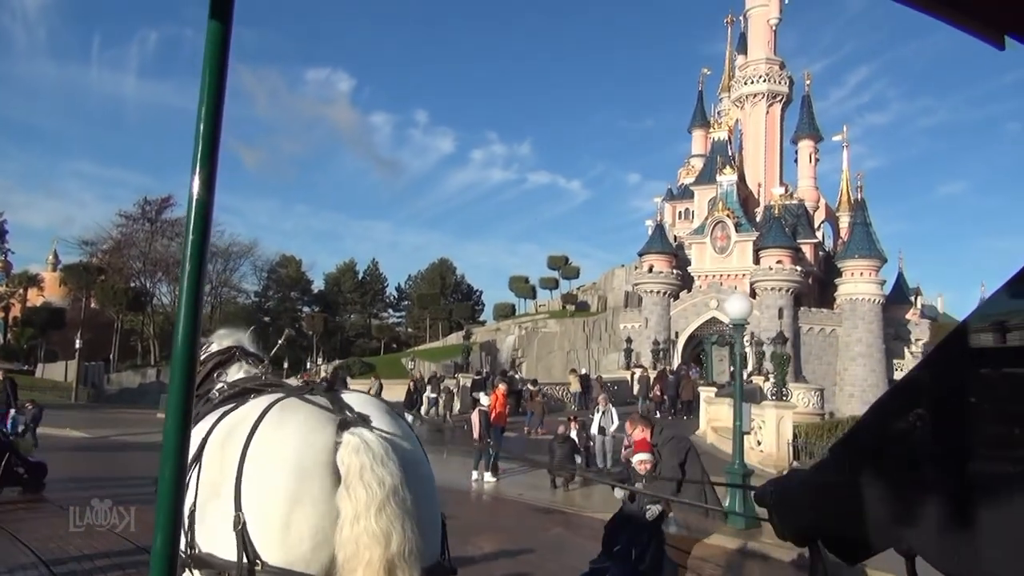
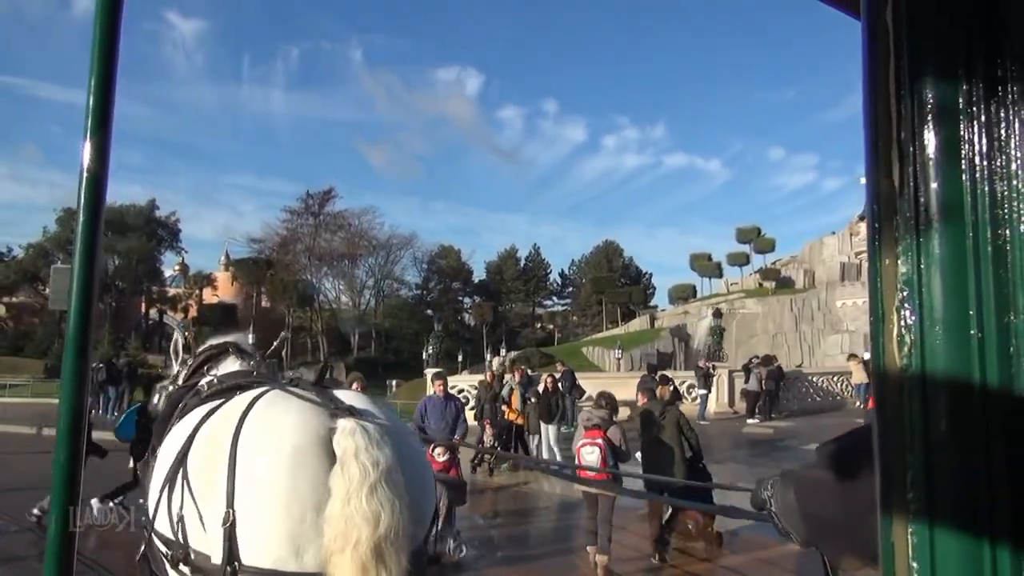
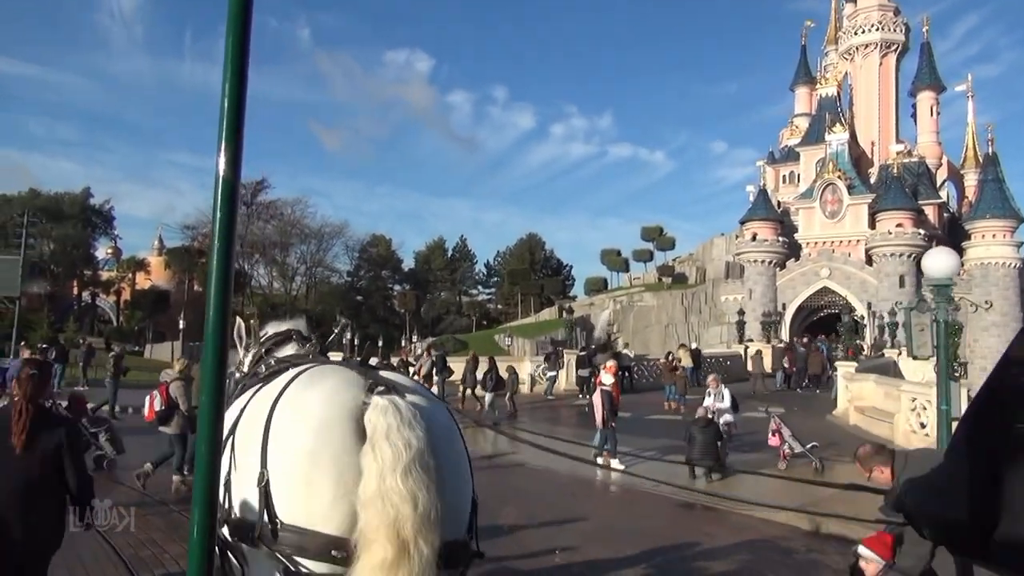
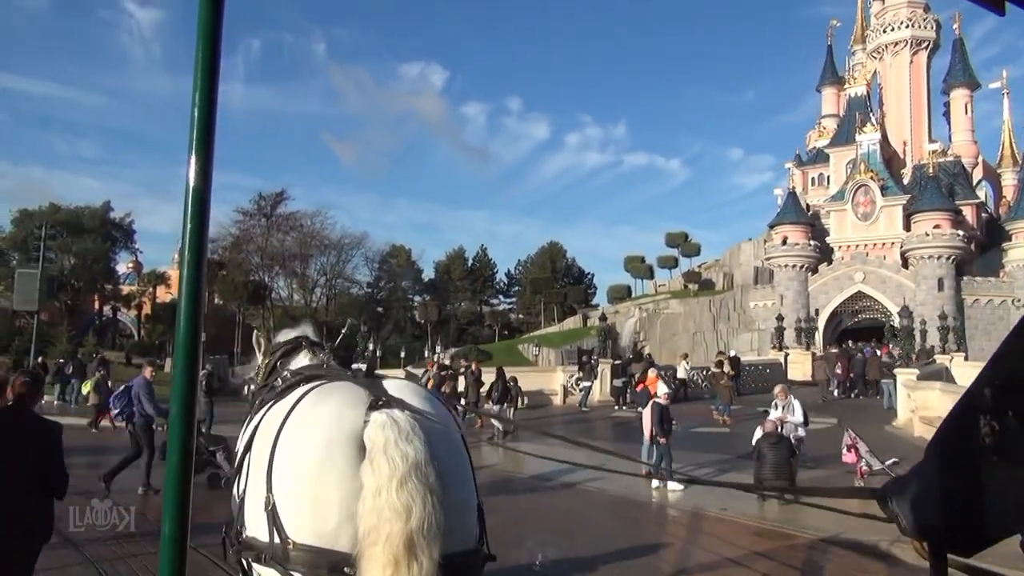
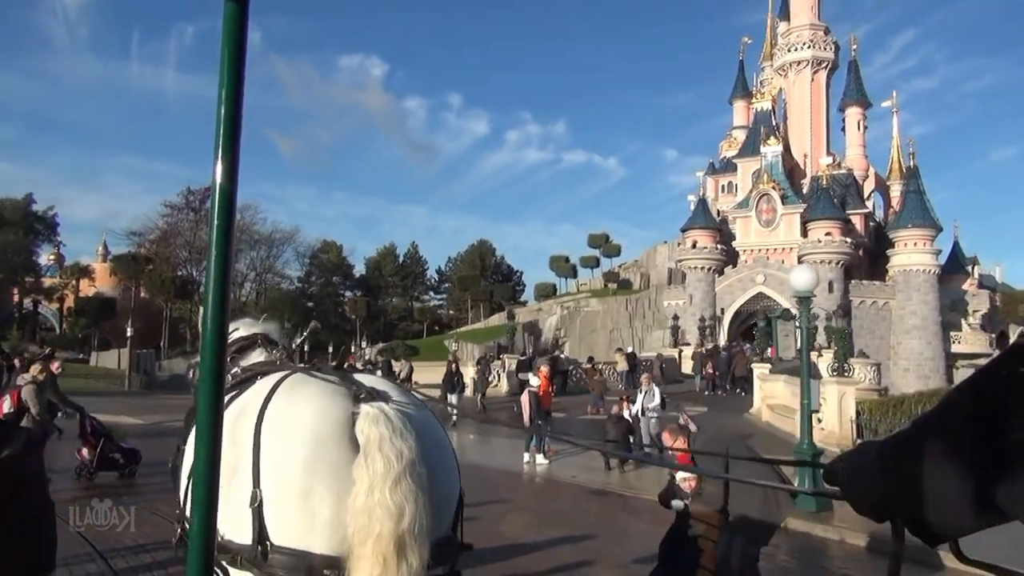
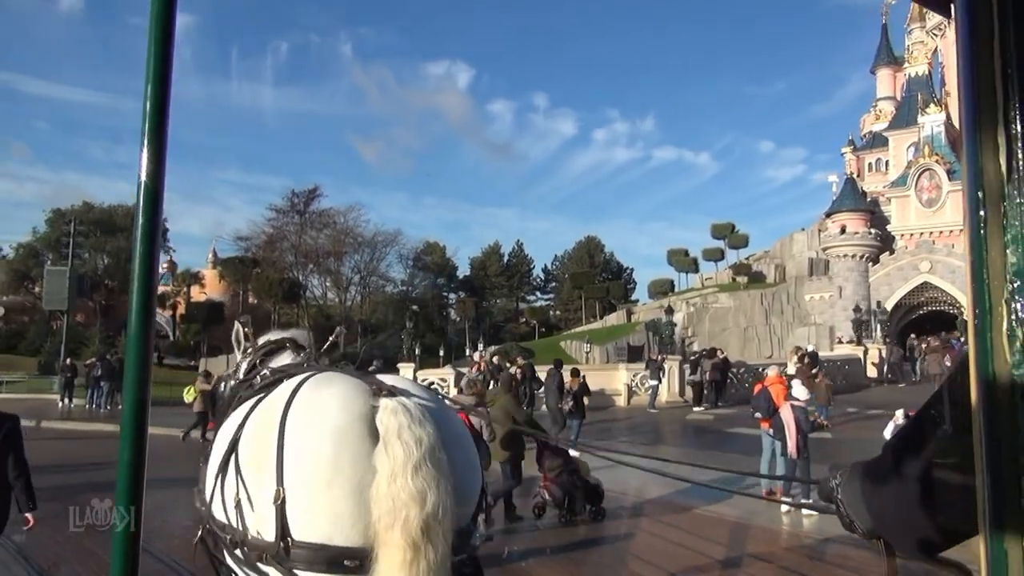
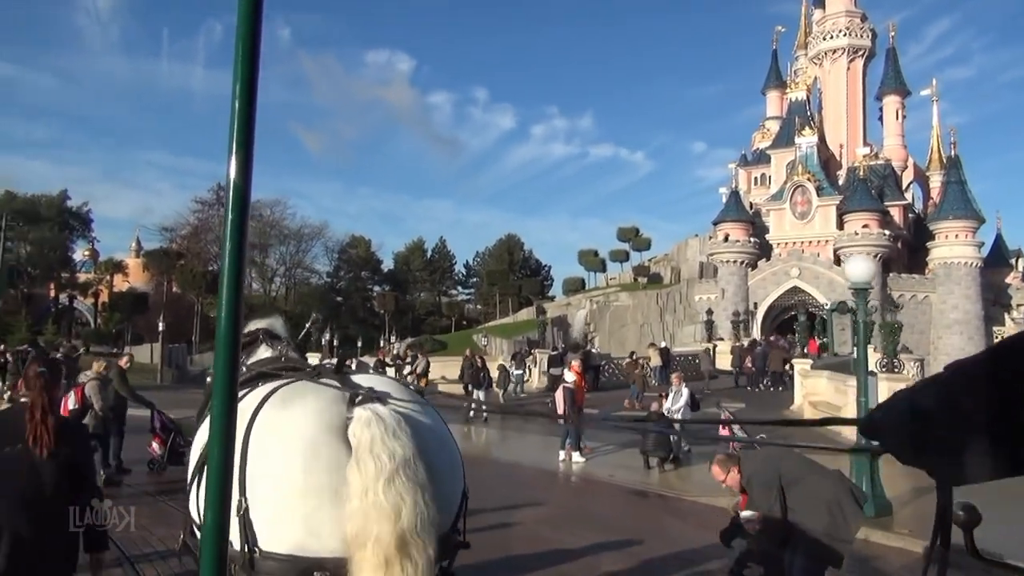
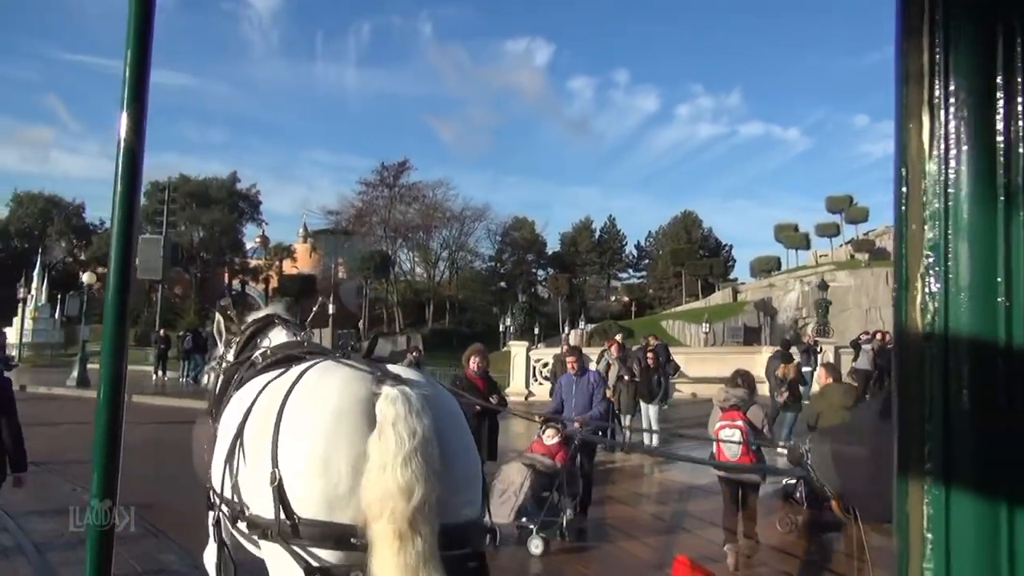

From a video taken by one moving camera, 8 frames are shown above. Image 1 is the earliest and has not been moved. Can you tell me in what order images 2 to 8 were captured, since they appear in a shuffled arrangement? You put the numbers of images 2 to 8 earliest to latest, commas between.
5, 7, 3, 4, 6, 2, 8
